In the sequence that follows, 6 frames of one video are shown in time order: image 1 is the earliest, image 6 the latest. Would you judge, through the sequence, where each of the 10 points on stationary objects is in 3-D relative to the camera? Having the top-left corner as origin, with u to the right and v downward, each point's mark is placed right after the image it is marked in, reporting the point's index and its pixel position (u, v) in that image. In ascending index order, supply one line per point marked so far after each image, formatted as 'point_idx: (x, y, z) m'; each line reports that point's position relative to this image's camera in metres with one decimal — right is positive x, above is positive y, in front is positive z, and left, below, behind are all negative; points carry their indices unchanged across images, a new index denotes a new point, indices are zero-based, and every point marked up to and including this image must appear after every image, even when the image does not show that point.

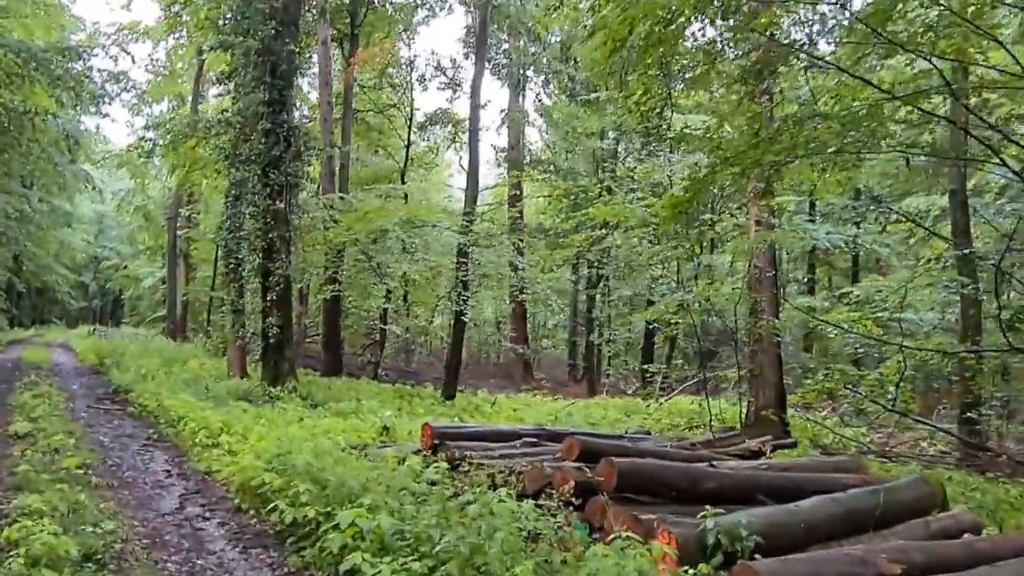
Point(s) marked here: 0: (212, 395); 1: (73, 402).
0: (-4.6, -1.7, +12.5) m
1: (-6.2, -1.6, +11.5) m
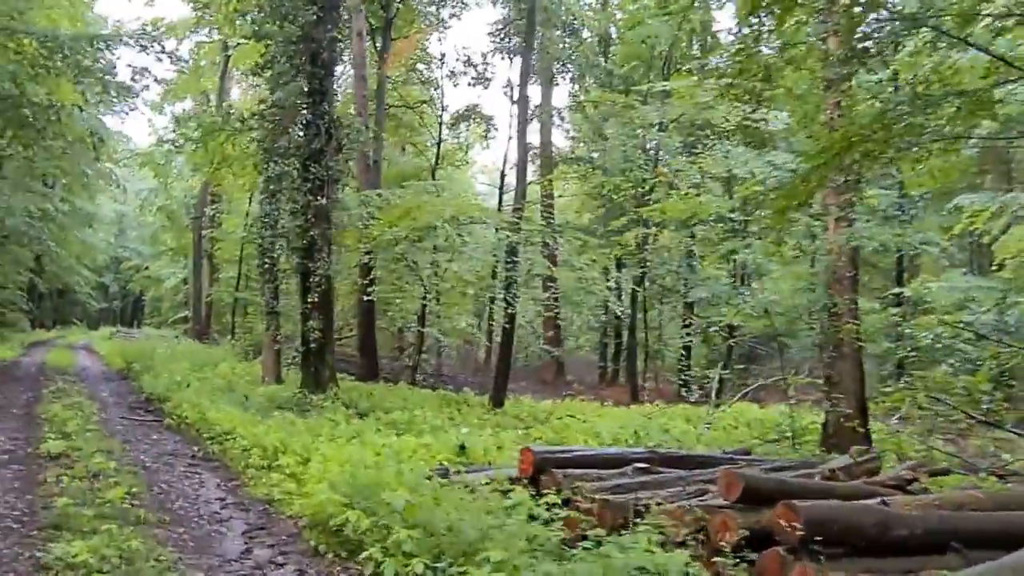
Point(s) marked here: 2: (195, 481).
0: (-3.7, -1.7, +11.6) m
1: (-5.3, -1.6, +10.6) m
2: (-2.7, -1.6, +6.8) m
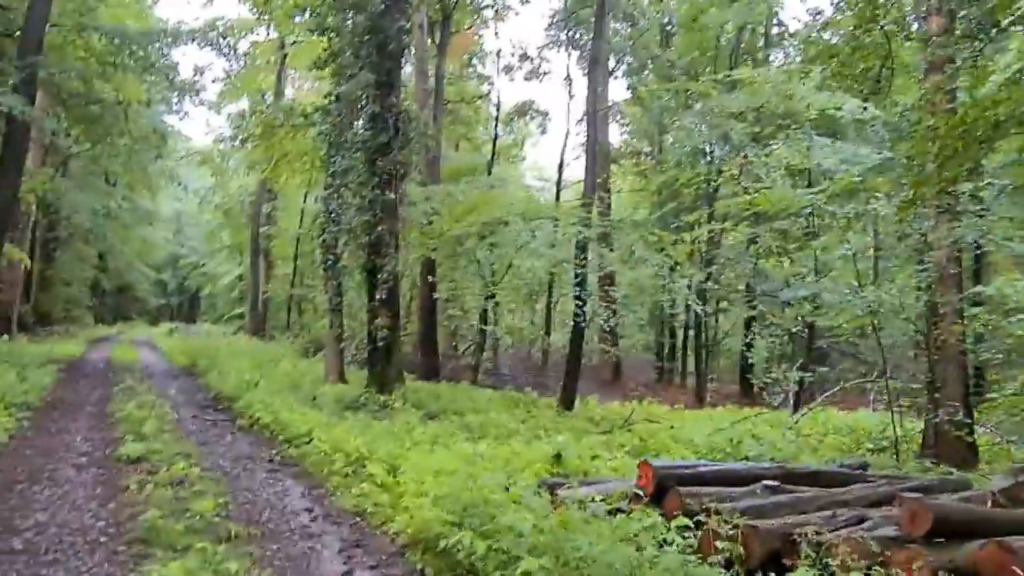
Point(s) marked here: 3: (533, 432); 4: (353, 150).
0: (-2.6, -1.6, +11.3) m
1: (-4.3, -1.6, +10.4) m
2: (-1.8, -1.6, +6.4) m
3: (+0.3, -1.9, +10.4) m
4: (-2.8, +2.4, +14.3) m
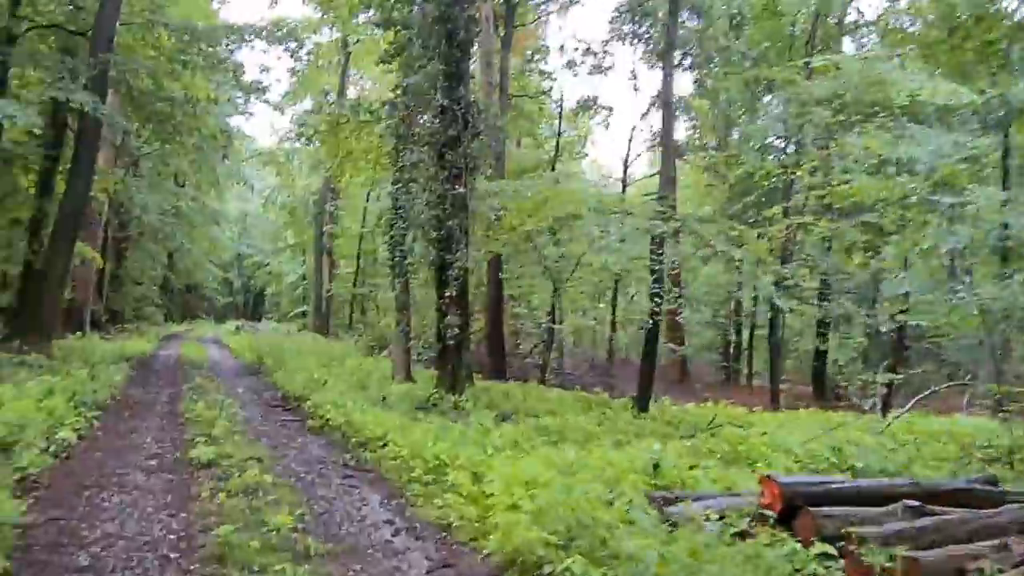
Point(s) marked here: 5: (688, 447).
0: (-1.5, -1.6, +10.9) m
1: (-3.3, -1.5, +10.1) m
2: (-1.2, -1.6, +6.0) m
3: (+1.2, -1.8, +9.9) m
4: (-1.5, +2.5, +13.9) m
5: (+2.0, -1.8, +9.1) m
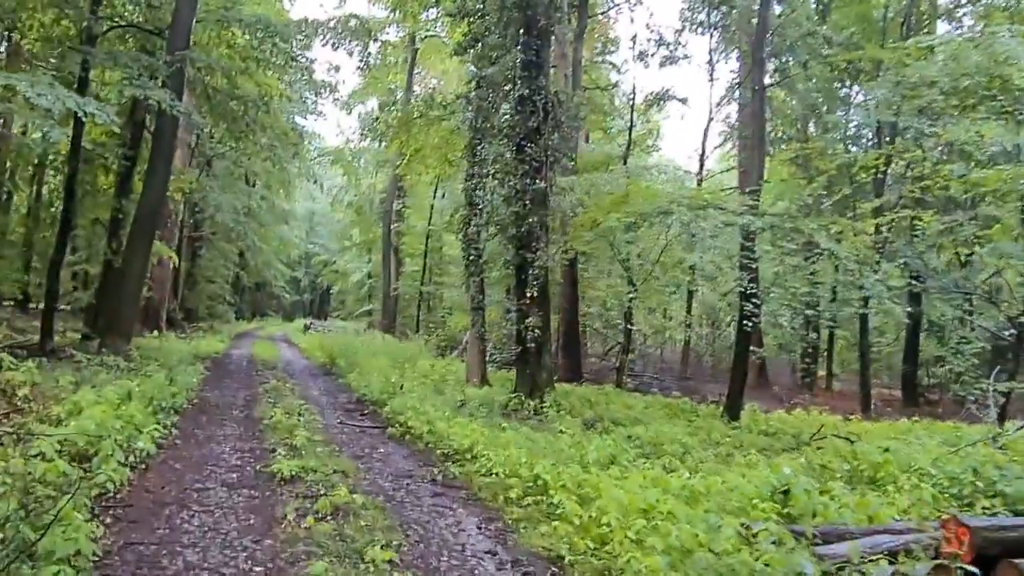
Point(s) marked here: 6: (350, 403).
0: (-0.4, -1.6, +10.4) m
1: (-2.2, -1.5, +9.7) m
2: (-0.4, -1.6, +5.4) m
3: (+2.3, -1.8, +9.1) m
4: (-0.2, +2.5, +13.4) m
5: (+2.9, -1.8, +8.3) m
6: (-2.3, -1.6, +11.5) m
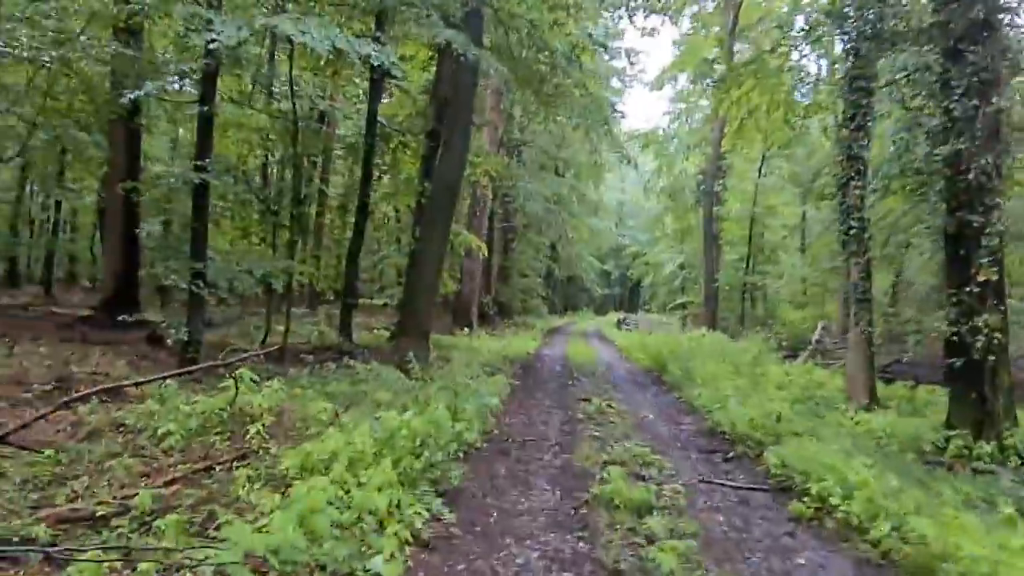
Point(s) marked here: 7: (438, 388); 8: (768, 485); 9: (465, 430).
0: (+3.2, -1.4, +6.3) m
1: (+1.3, -1.4, +6.3) m
2: (+1.4, -1.5, +1.7) m
3: (+5.3, -1.6, +4.1) m
4: (+4.4, +2.7, +9.0) m
5: (+5.6, -1.6, +3.1) m
6: (+1.9, -1.5, +8.0) m
7: (-0.7, -0.9, +7.8) m
8: (+1.9, -1.5, +6.1) m
9: (-0.4, -1.1, +6.2) m
